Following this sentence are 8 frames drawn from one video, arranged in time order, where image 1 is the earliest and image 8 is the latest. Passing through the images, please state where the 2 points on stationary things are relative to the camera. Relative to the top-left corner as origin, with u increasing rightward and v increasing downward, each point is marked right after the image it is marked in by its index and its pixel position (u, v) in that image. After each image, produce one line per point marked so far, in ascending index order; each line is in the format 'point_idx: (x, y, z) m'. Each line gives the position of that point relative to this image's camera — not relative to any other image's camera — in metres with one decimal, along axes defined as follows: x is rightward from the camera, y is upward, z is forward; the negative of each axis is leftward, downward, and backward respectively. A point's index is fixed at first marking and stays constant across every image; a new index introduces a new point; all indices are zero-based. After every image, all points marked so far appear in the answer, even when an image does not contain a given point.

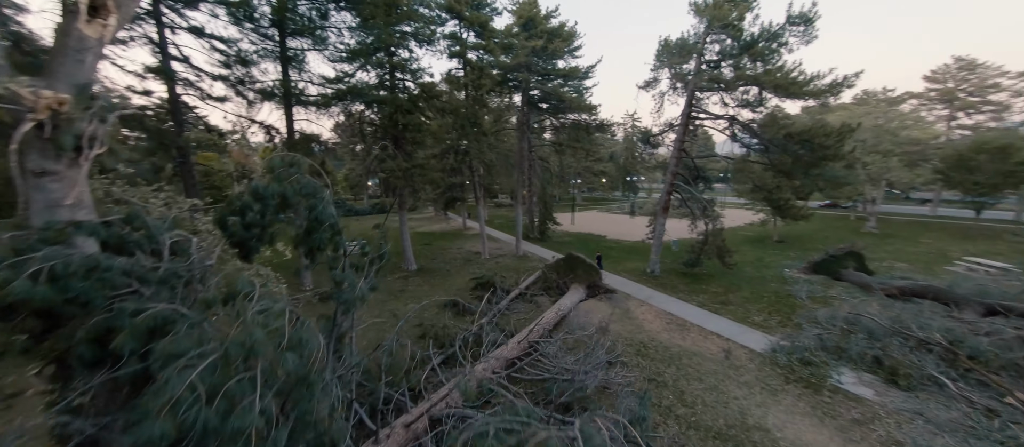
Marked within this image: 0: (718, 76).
0: (+6.1, +4.3, +10.2) m
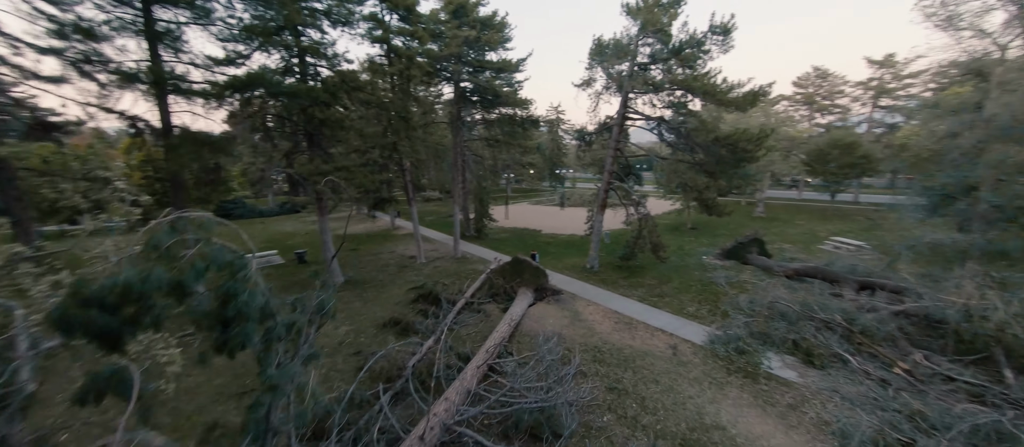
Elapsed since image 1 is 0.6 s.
0: (+4.3, +4.4, +10.6) m
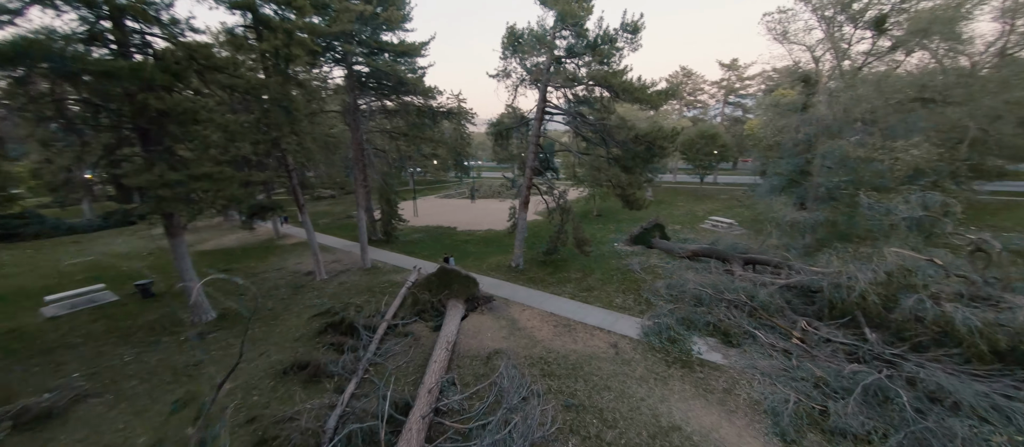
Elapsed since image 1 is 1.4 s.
0: (+1.8, +4.4, +10.4) m
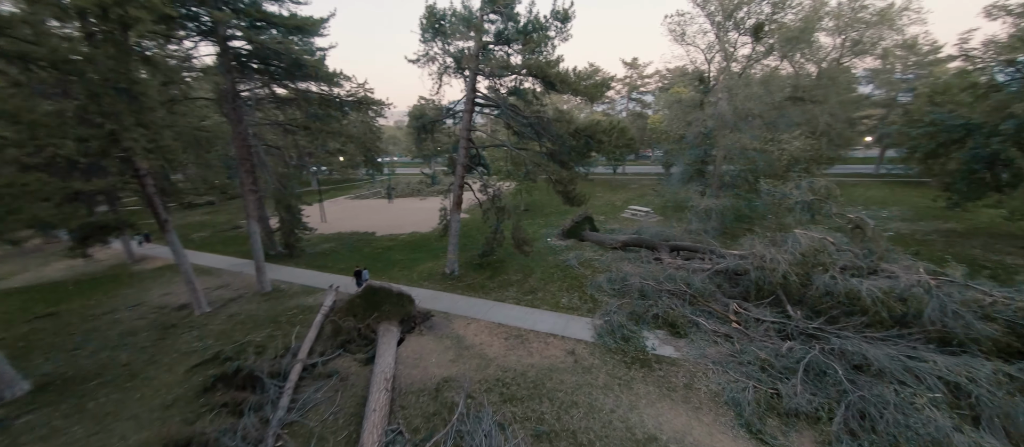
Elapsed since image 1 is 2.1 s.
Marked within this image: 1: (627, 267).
0: (-0.2, +4.4, +9.6) m
1: (+3.8, -1.4, +11.5) m
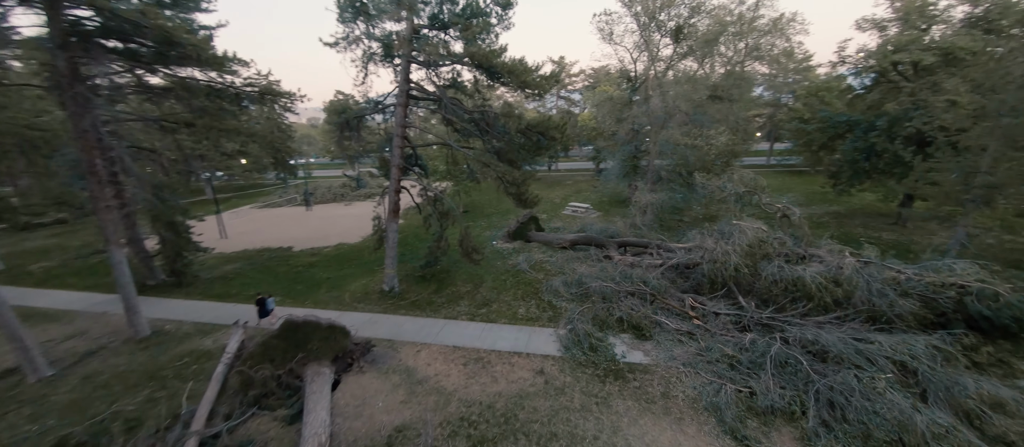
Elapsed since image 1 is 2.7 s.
0: (-1.7, +4.2, +8.5) m
1: (+2.2, -1.4, +11.1) m
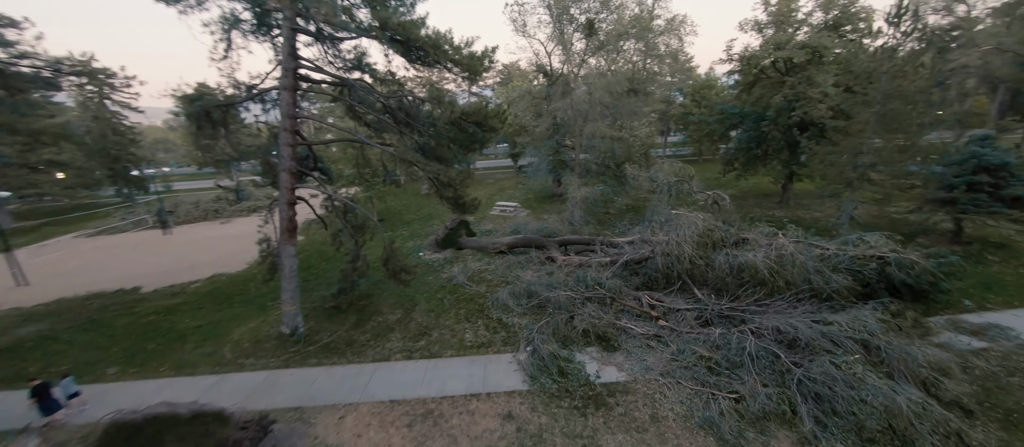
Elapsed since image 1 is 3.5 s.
0: (-3.2, +3.9, +6.5) m
1: (+0.4, -1.4, +10.0) m
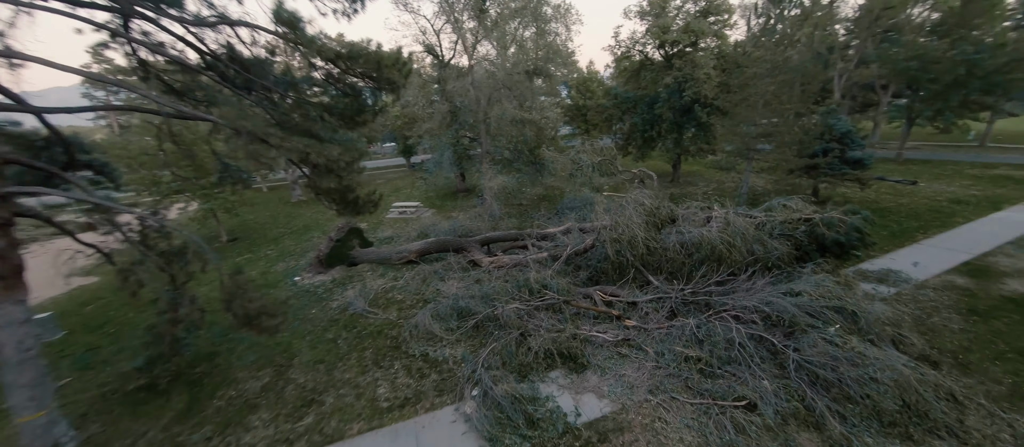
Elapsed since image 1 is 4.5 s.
0: (-4.3, +3.6, +3.4) m
1: (-1.4, -1.4, +7.9) m
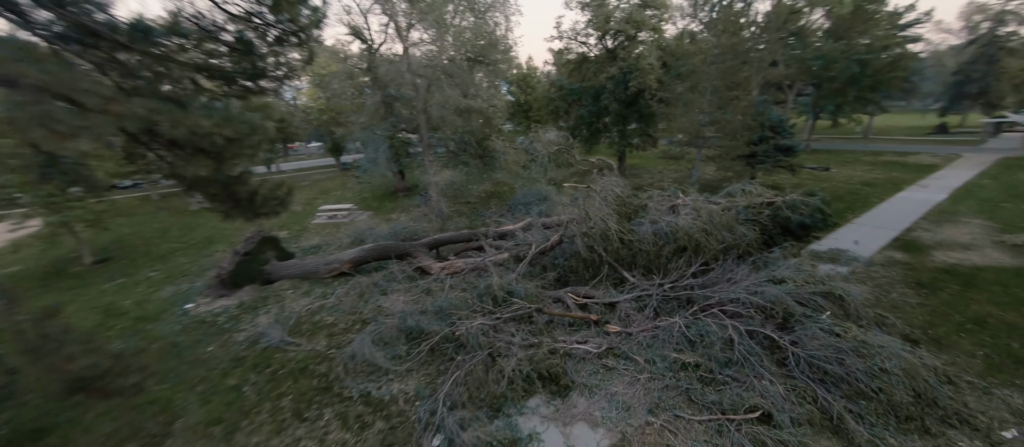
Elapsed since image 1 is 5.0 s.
0: (-4.6, +3.4, +1.6) m
1: (-2.2, -1.4, +6.5) m
